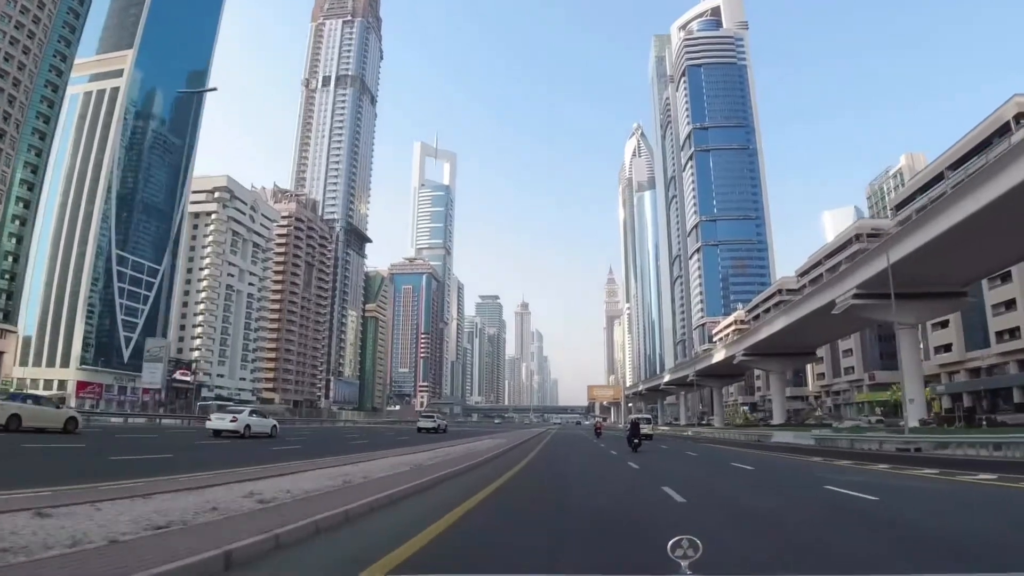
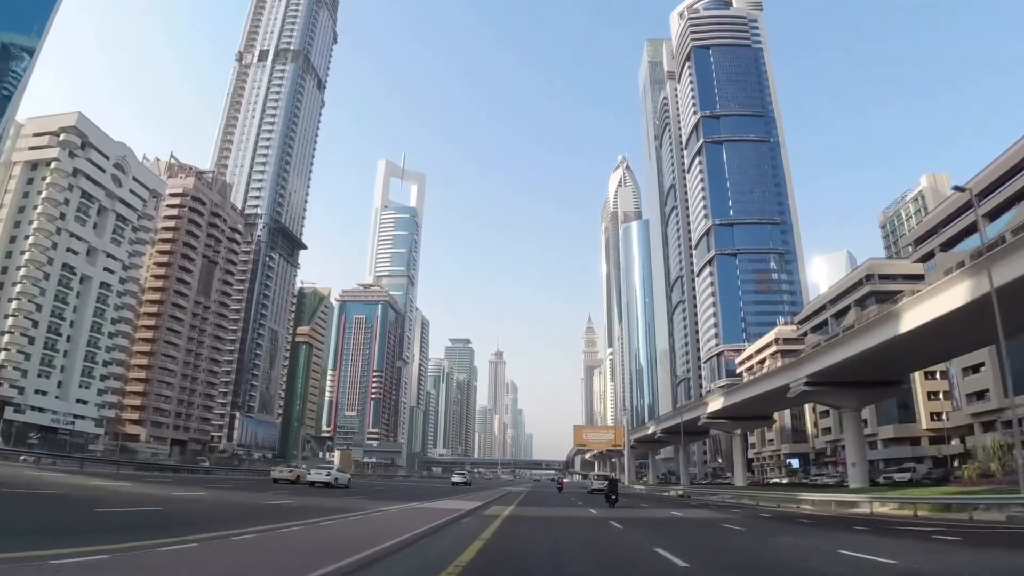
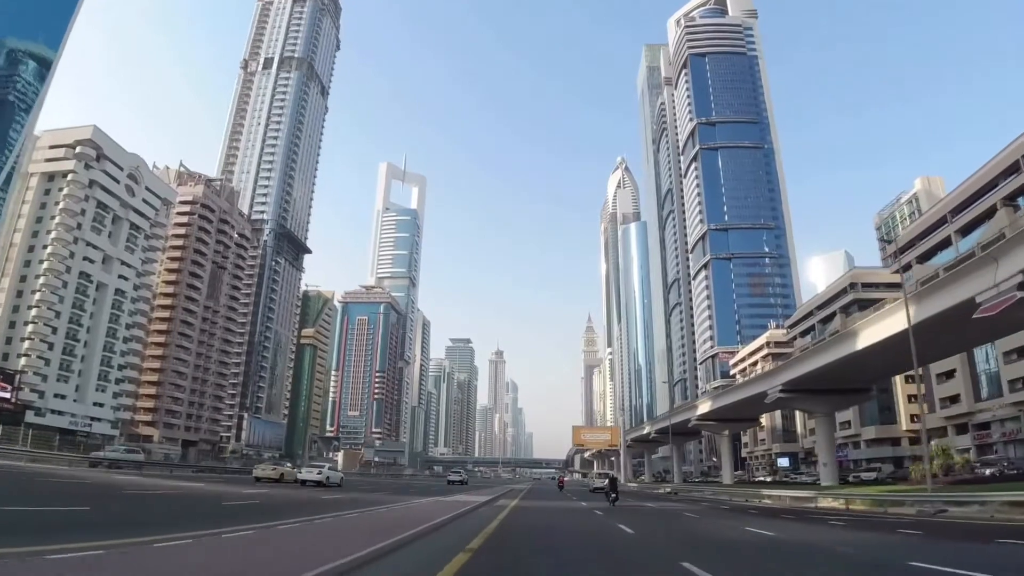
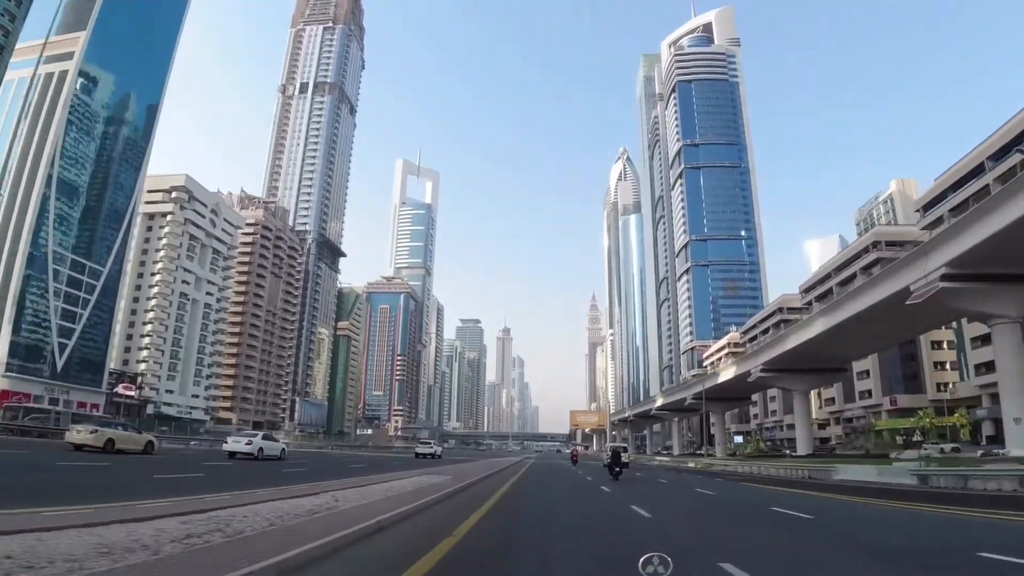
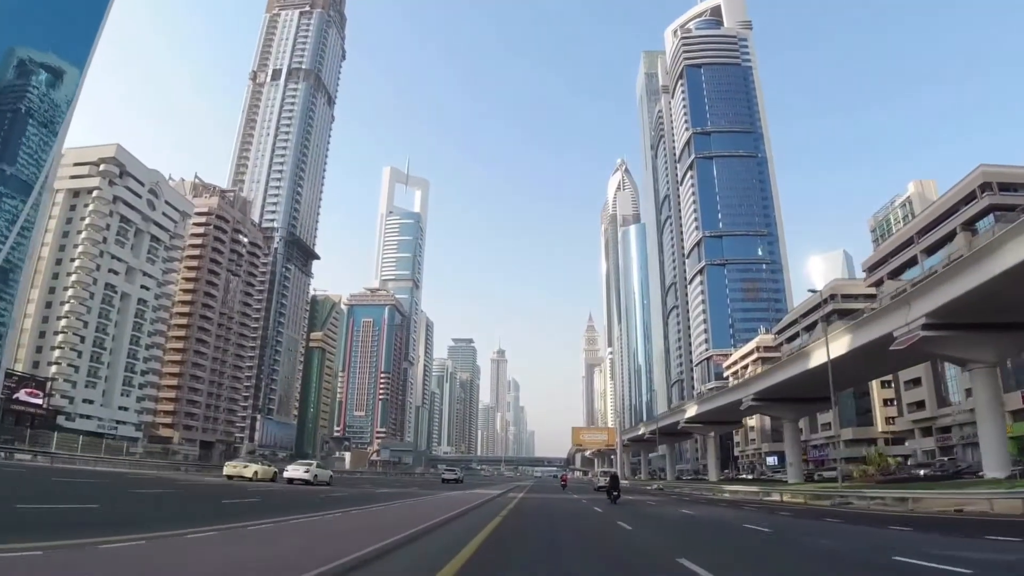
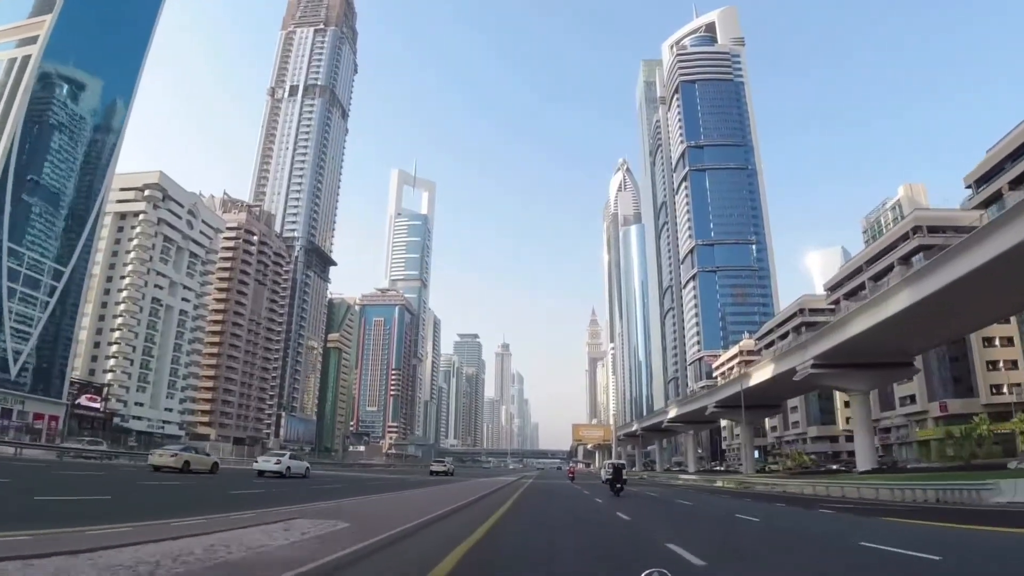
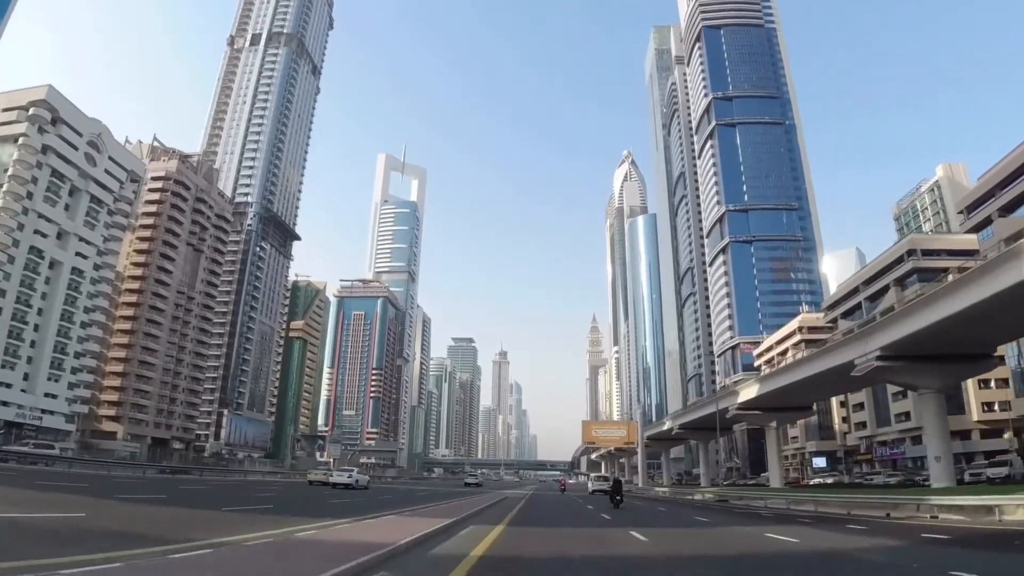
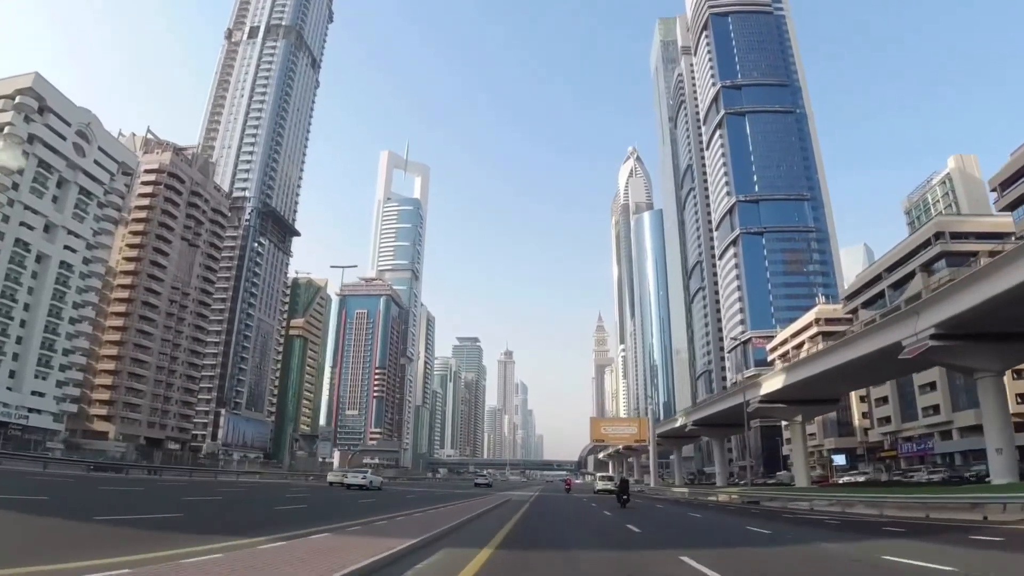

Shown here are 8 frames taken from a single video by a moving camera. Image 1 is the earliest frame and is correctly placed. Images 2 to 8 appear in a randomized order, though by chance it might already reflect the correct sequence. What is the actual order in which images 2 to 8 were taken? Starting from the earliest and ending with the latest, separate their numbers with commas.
4, 6, 5, 3, 2, 7, 8
